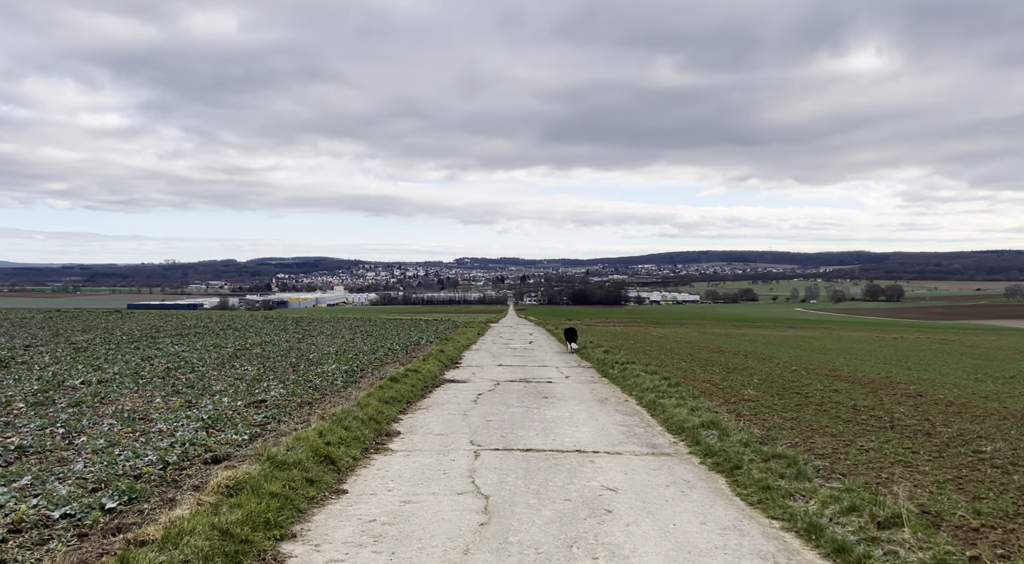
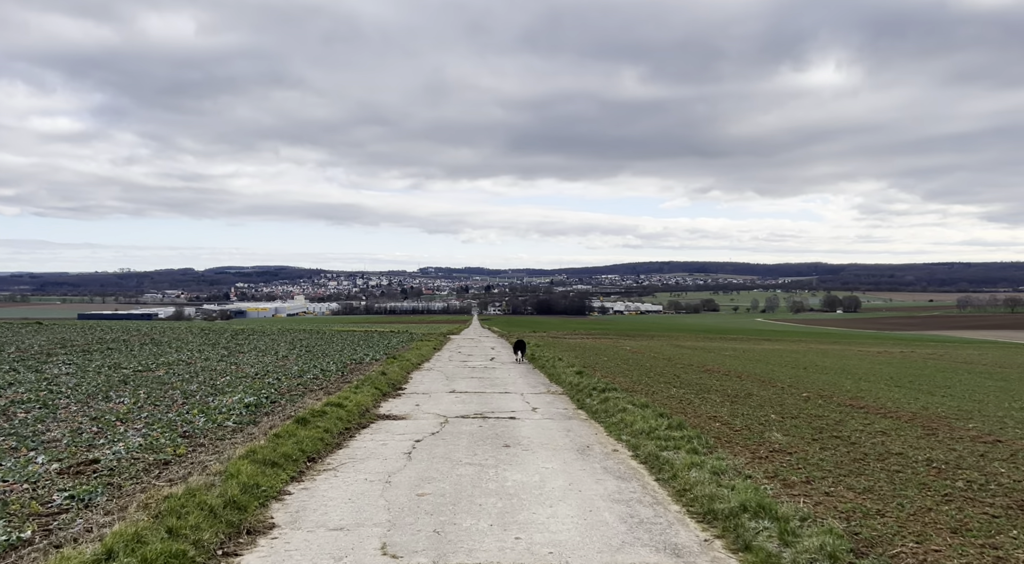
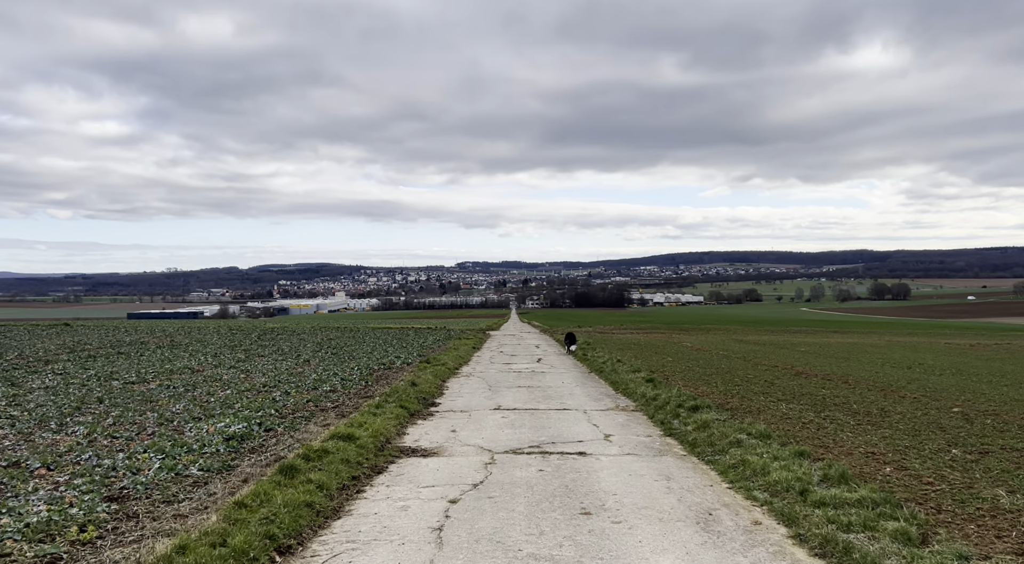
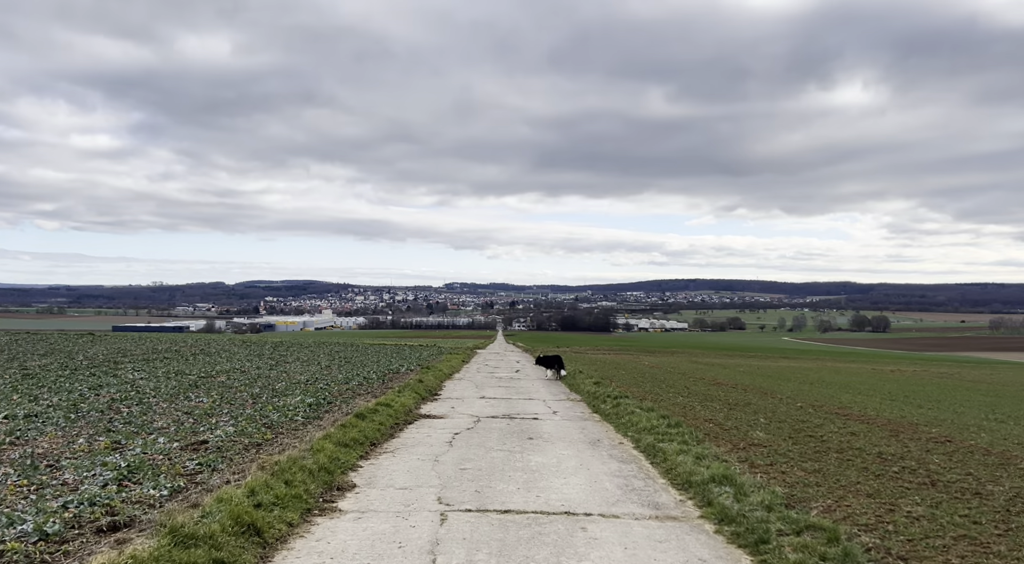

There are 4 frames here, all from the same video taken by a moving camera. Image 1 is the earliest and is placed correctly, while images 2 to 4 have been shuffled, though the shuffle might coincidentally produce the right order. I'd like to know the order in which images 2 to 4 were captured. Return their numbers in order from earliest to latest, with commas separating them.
4, 2, 3
